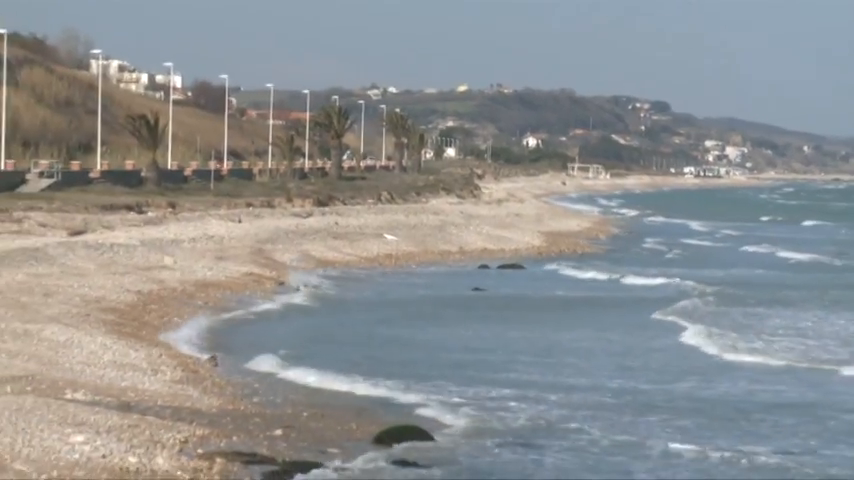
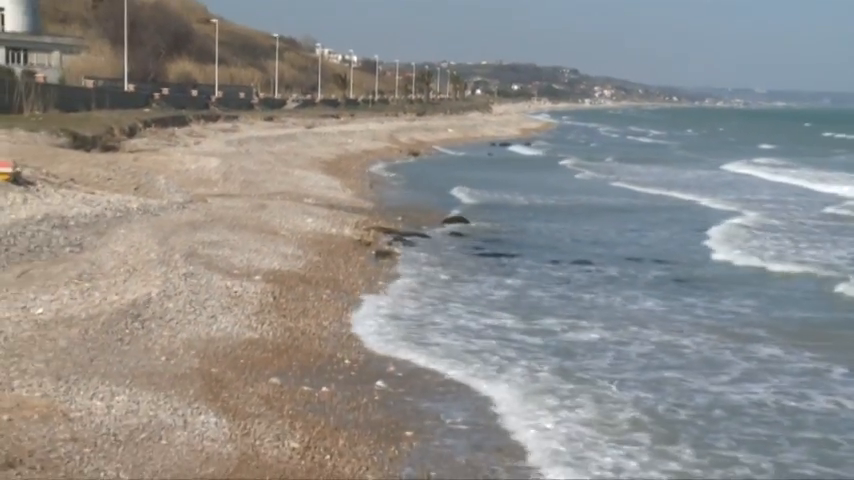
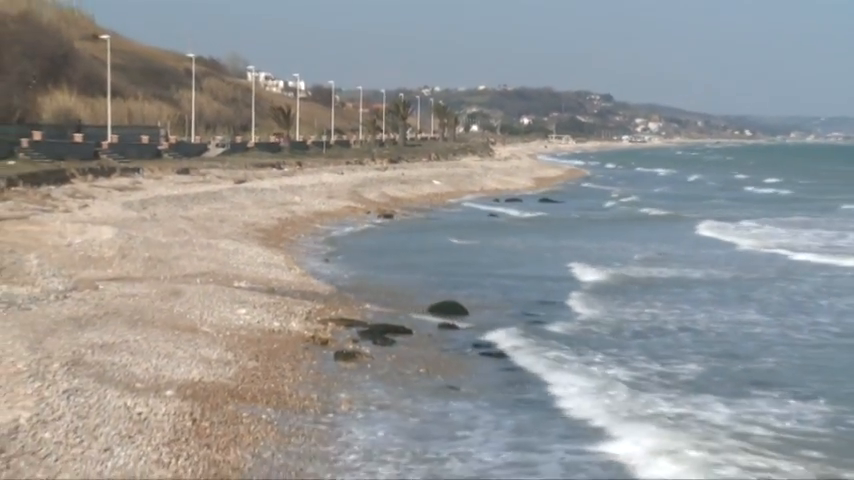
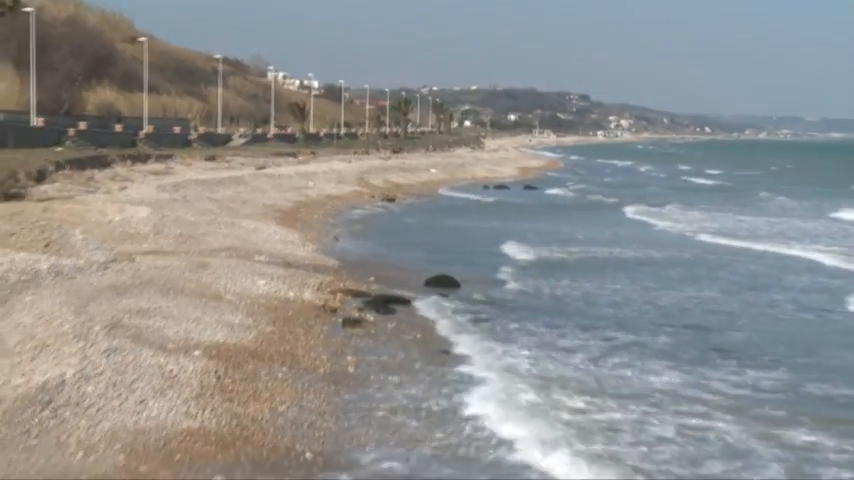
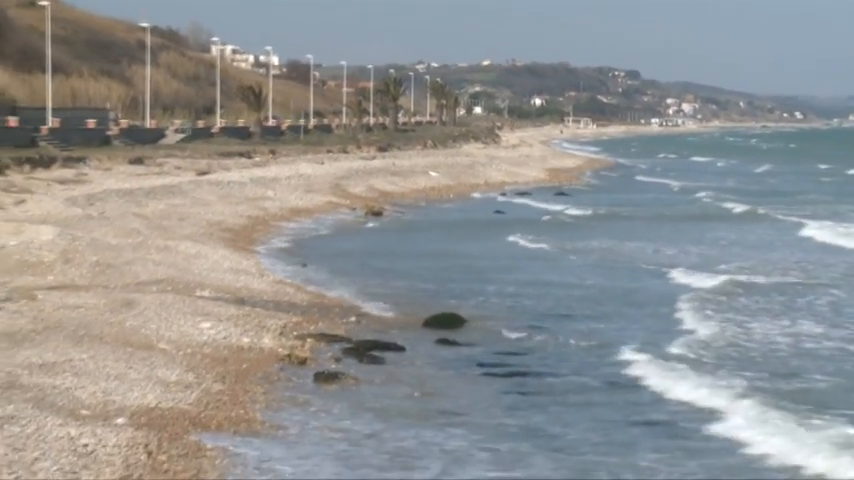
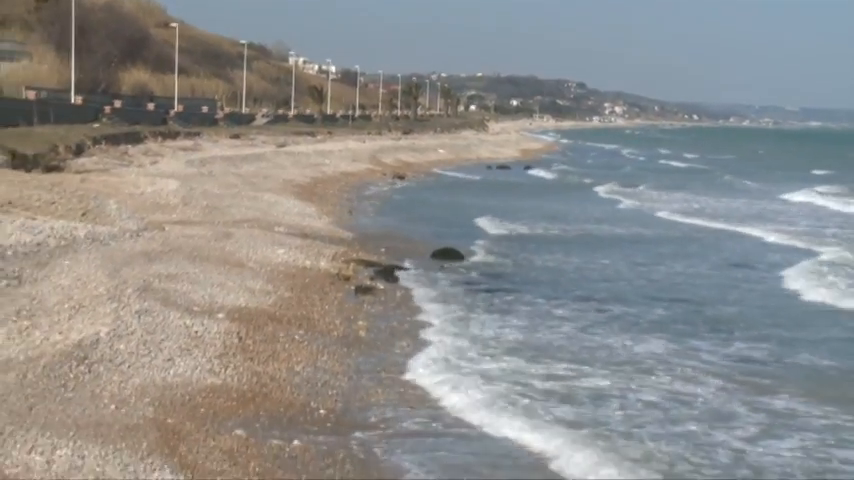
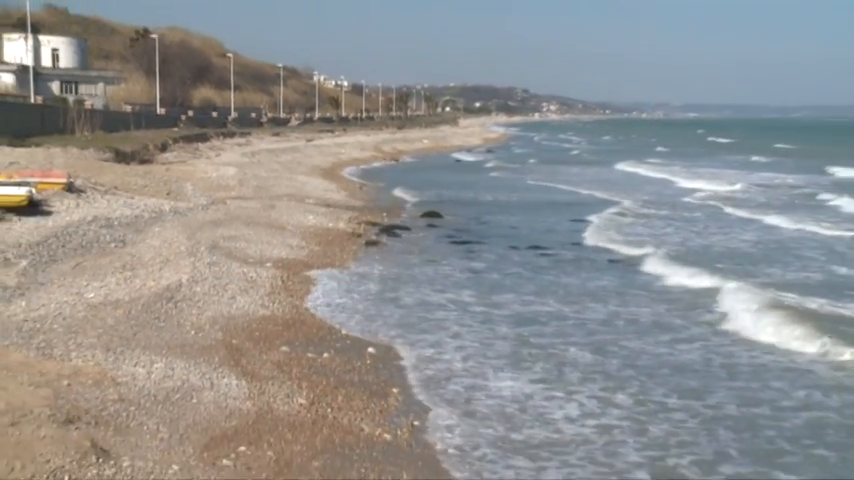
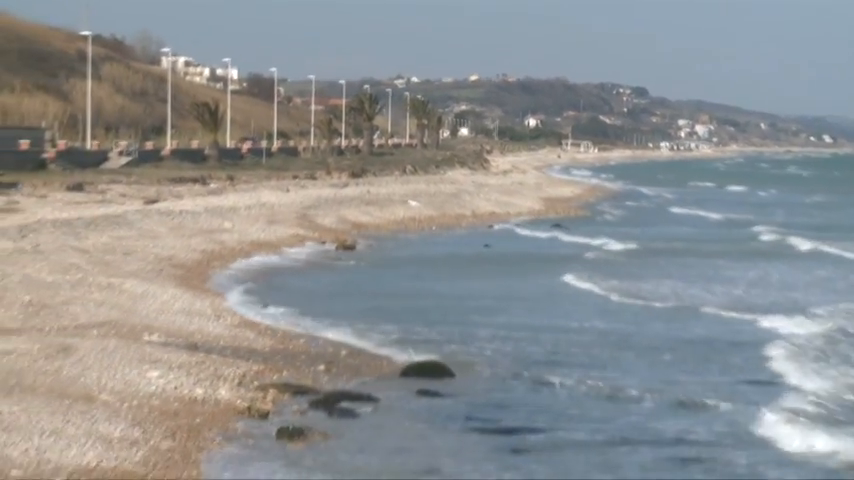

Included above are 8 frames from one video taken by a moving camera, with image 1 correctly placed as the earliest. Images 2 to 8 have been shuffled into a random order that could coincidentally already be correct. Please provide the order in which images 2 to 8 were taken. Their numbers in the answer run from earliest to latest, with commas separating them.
8, 5, 3, 4, 6, 2, 7
